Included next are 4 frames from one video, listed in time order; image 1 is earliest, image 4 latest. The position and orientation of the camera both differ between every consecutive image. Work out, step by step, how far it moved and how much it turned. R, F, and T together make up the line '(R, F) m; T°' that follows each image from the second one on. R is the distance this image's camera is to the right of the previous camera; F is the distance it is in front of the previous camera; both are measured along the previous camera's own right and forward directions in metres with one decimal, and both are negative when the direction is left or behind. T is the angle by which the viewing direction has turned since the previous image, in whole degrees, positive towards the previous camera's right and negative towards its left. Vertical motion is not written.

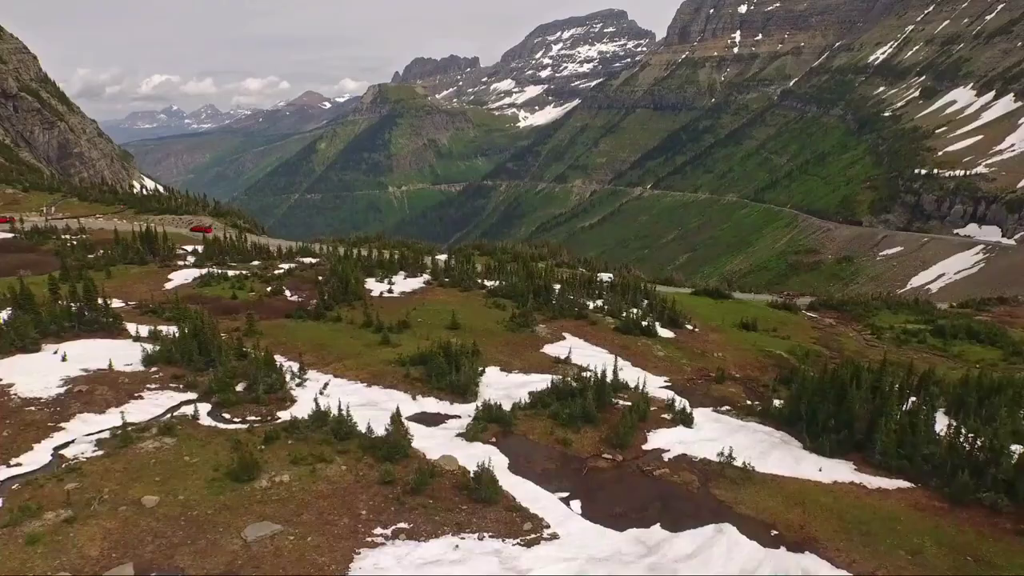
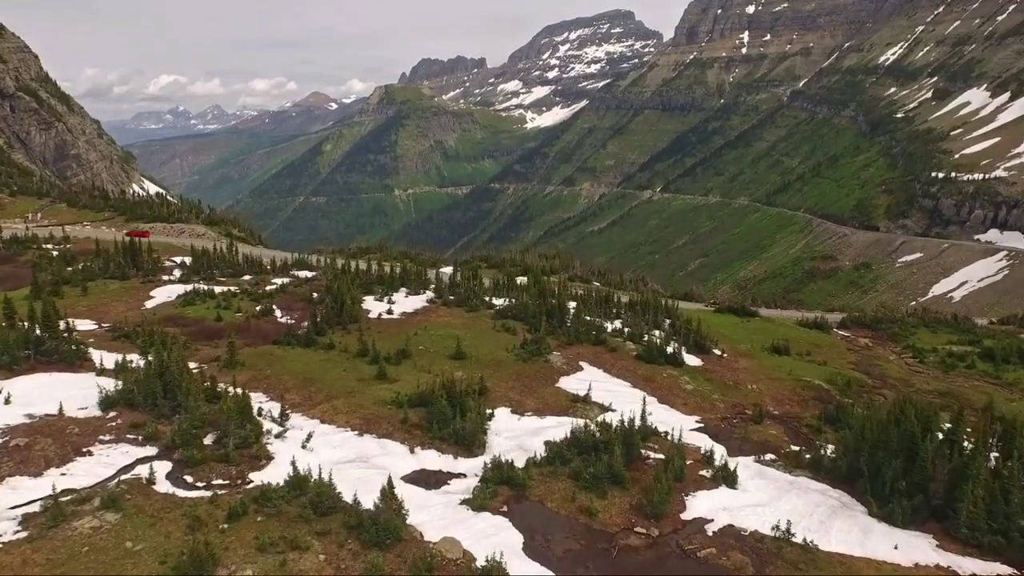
(-0.3, +4.3) m; 0°
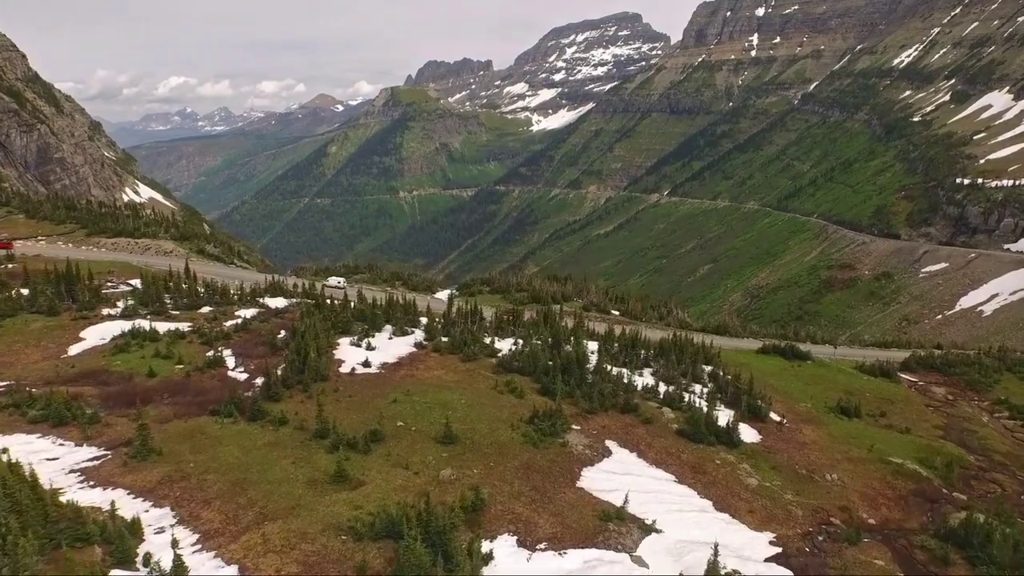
(-0.1, +9.3) m; 0°
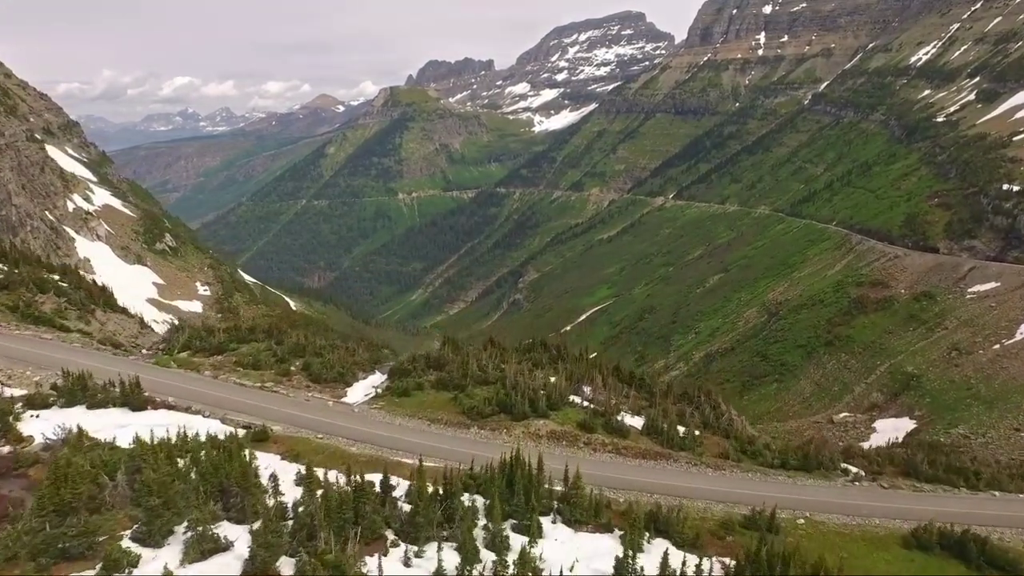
(+2.5, +23.9) m; 0°
